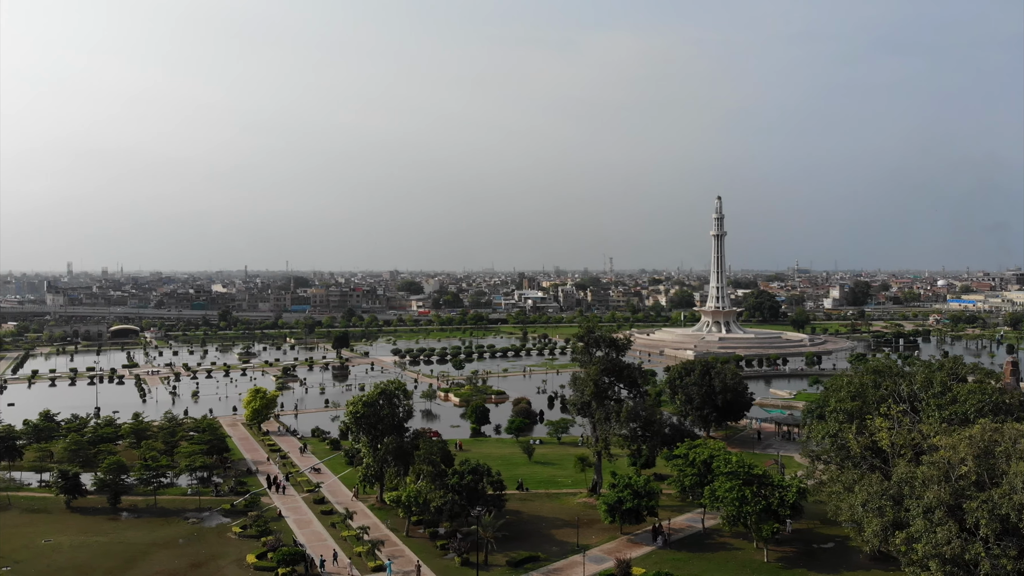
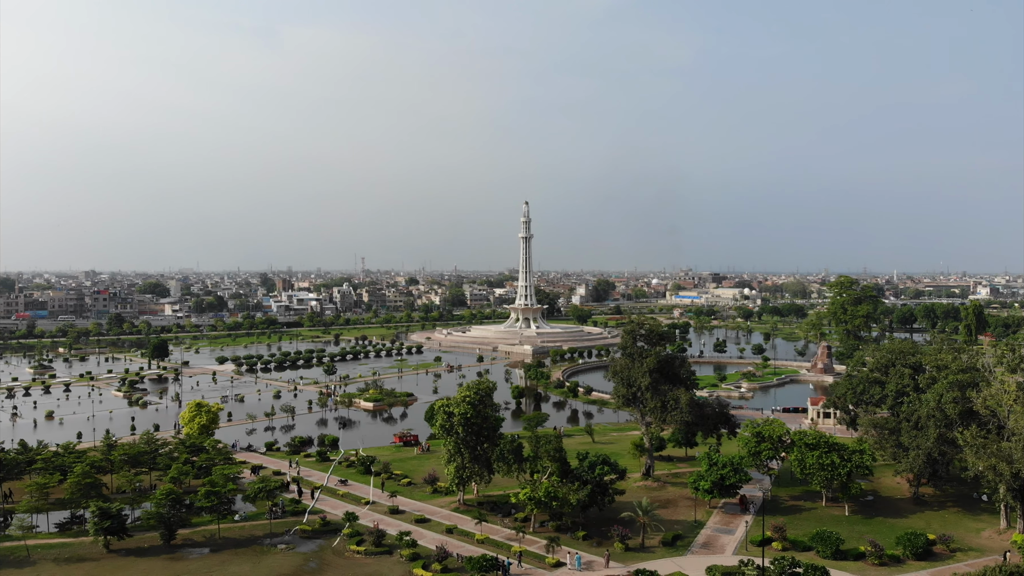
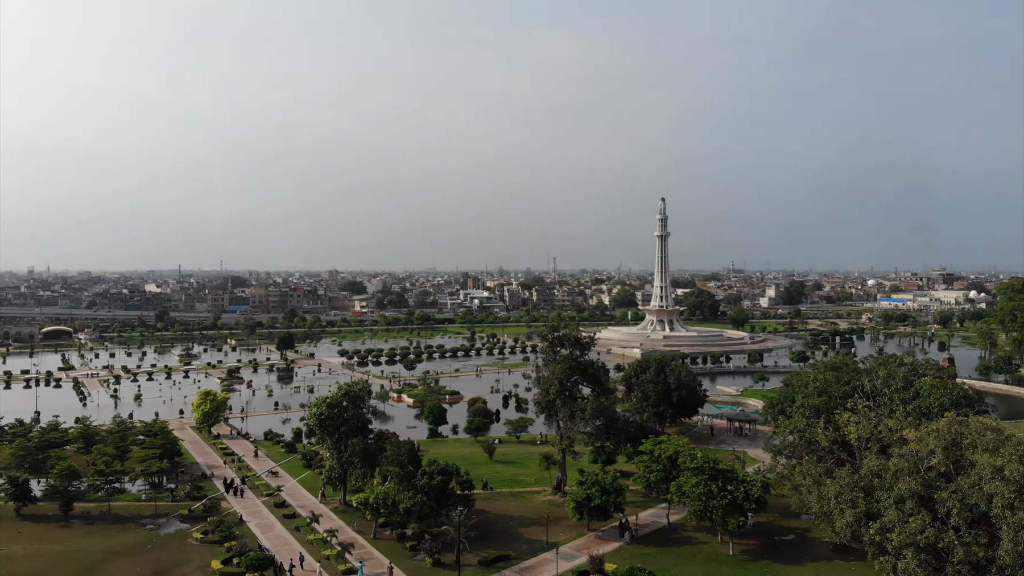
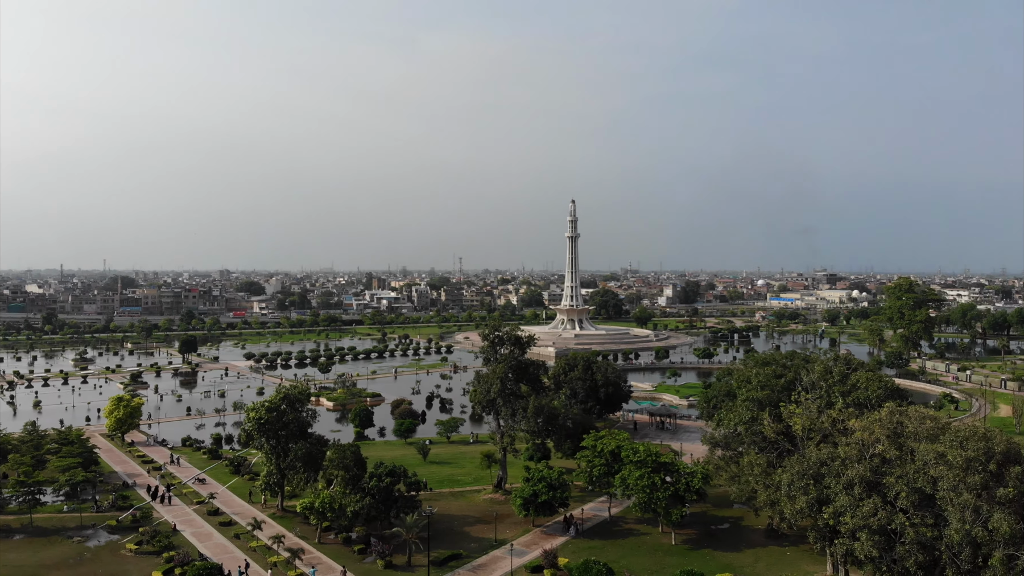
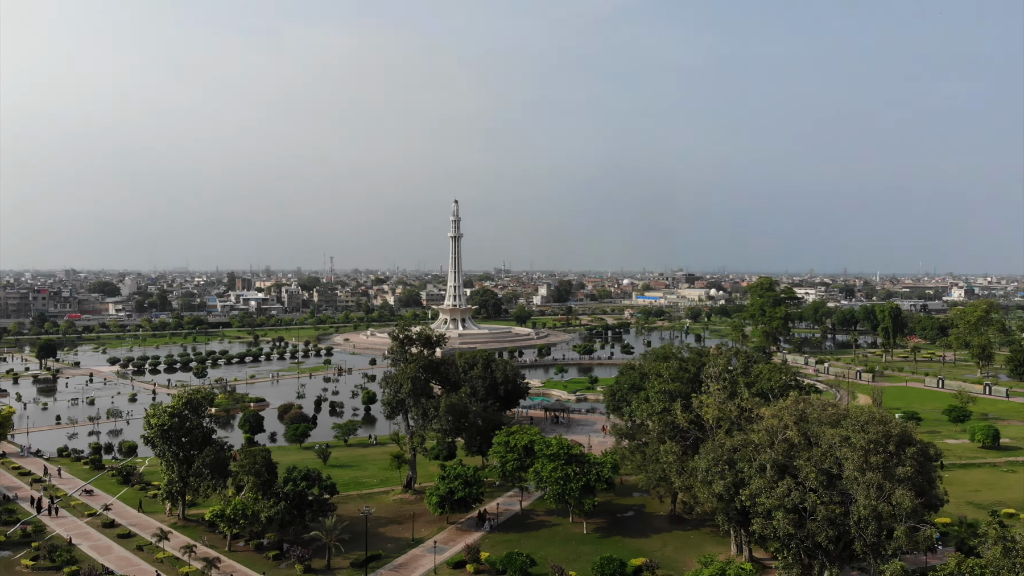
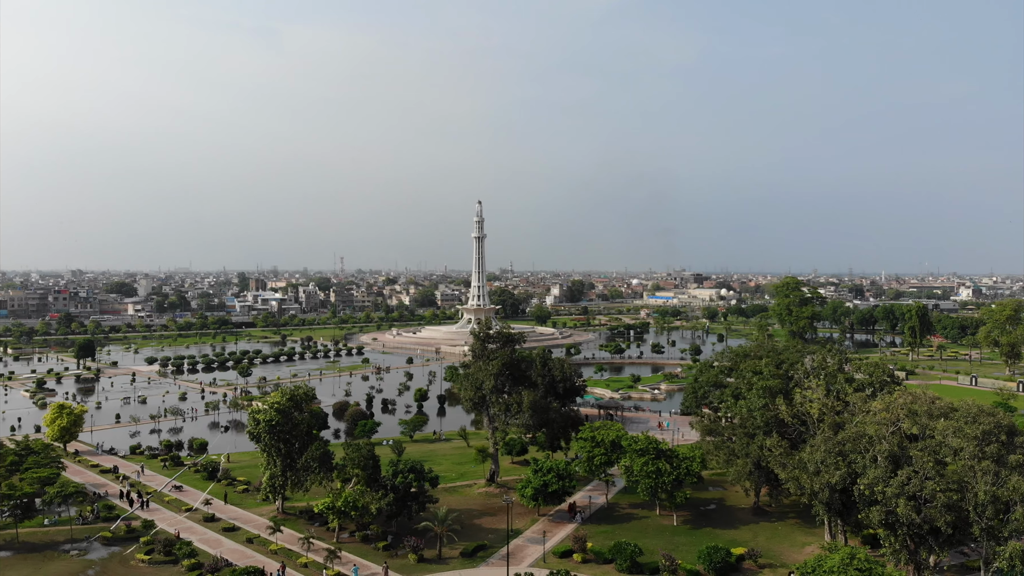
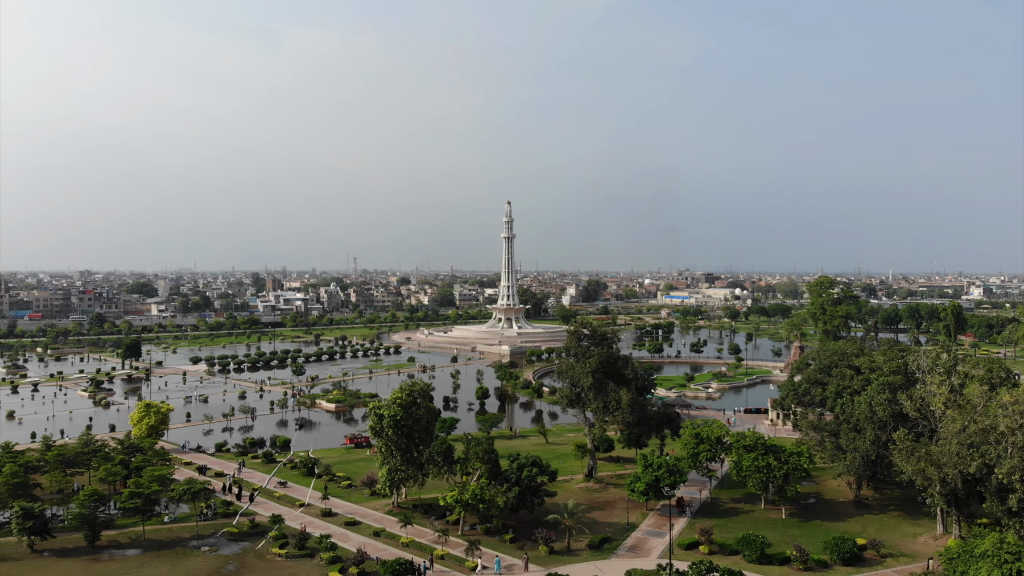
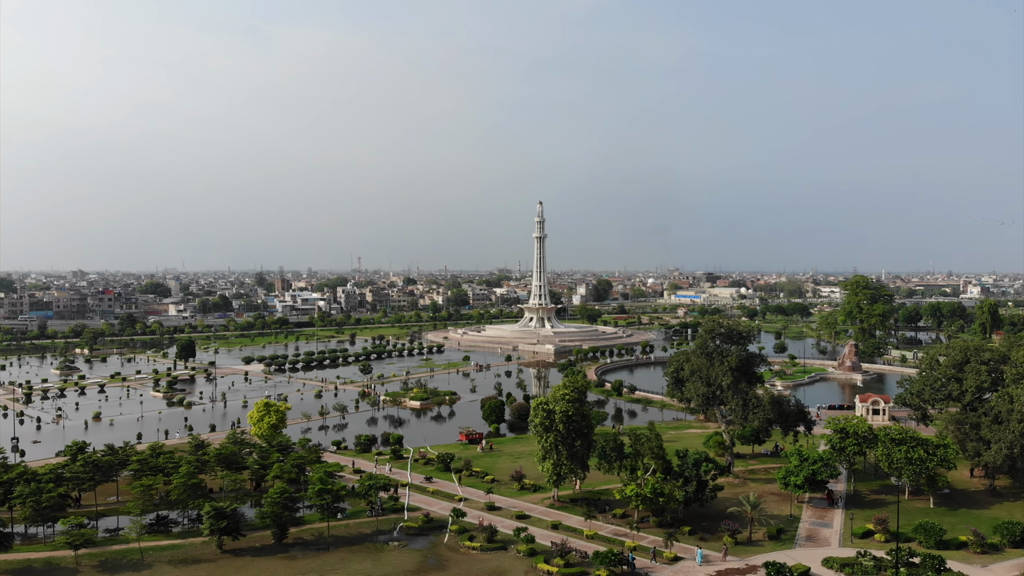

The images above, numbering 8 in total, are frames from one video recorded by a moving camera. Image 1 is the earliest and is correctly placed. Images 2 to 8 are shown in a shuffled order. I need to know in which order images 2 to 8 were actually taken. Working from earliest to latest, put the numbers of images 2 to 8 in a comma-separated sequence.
3, 4, 5, 6, 7, 2, 8
